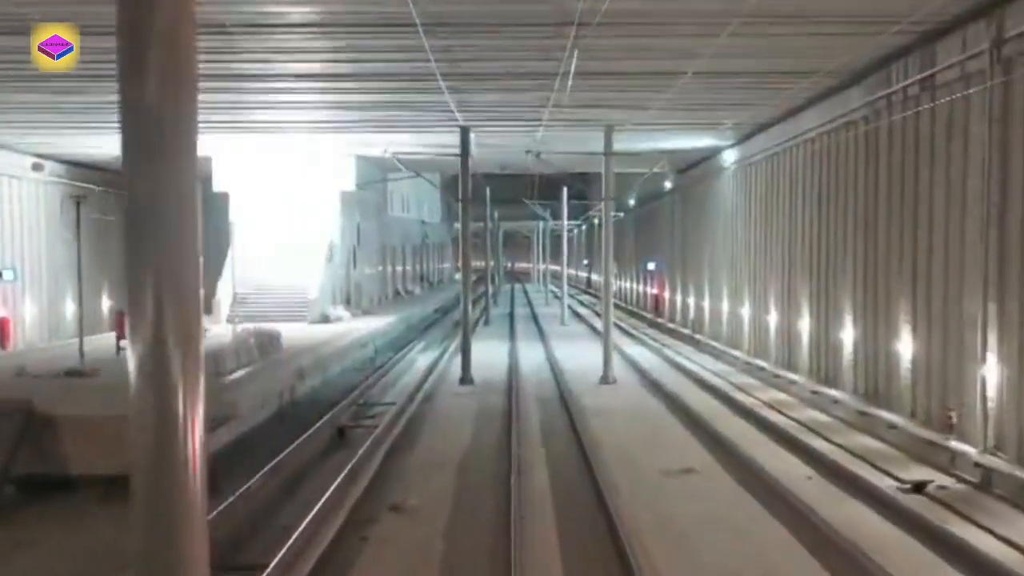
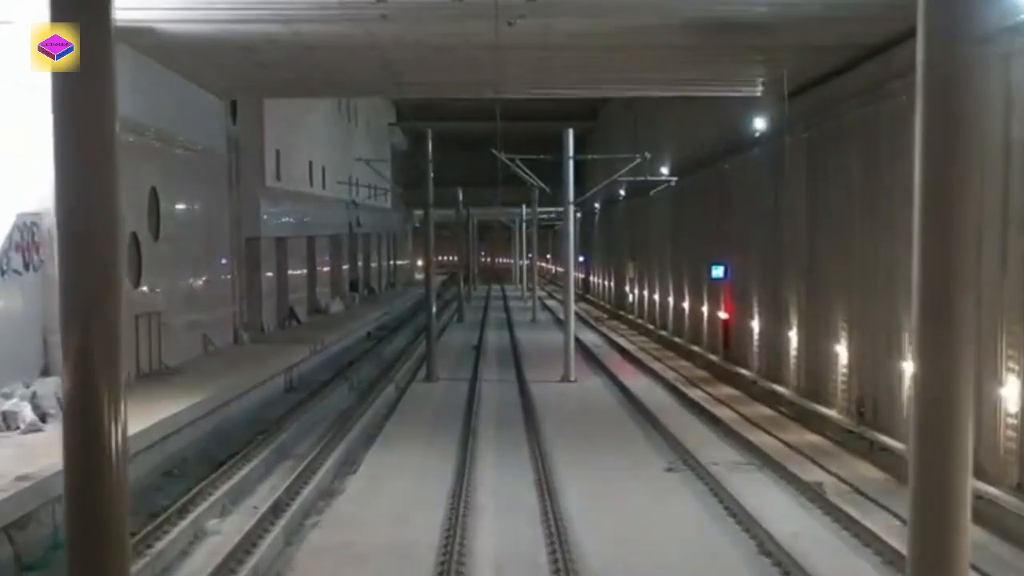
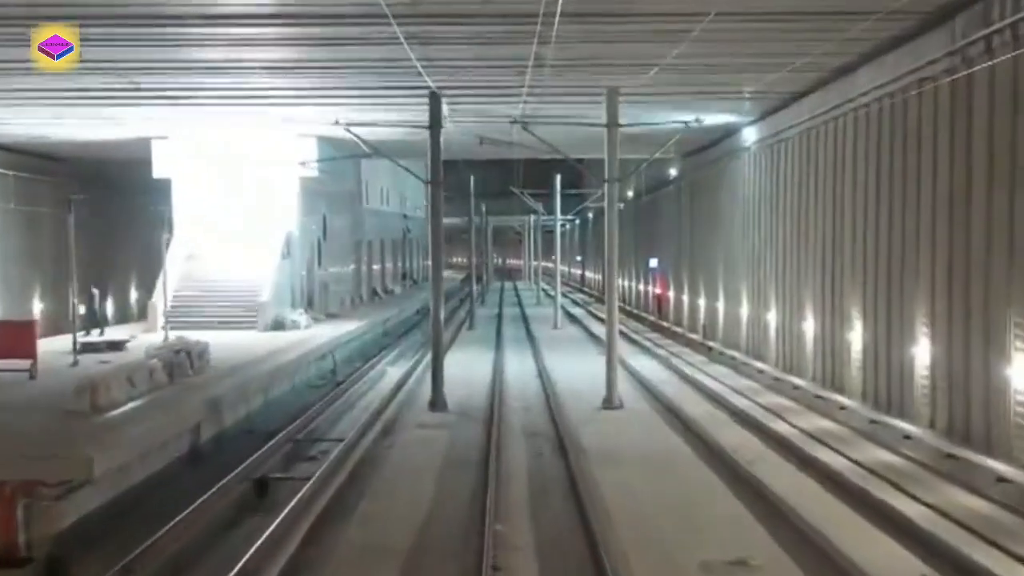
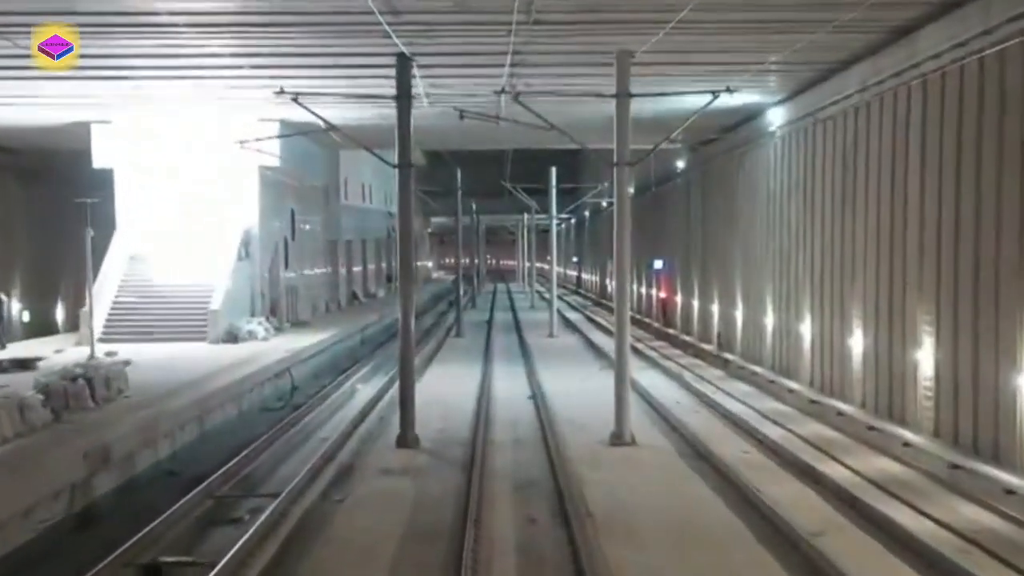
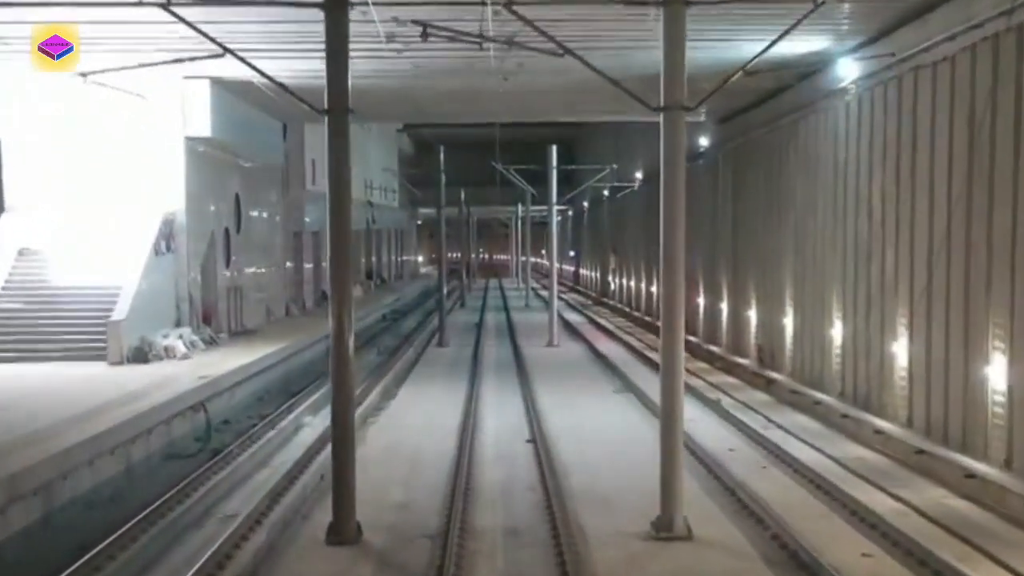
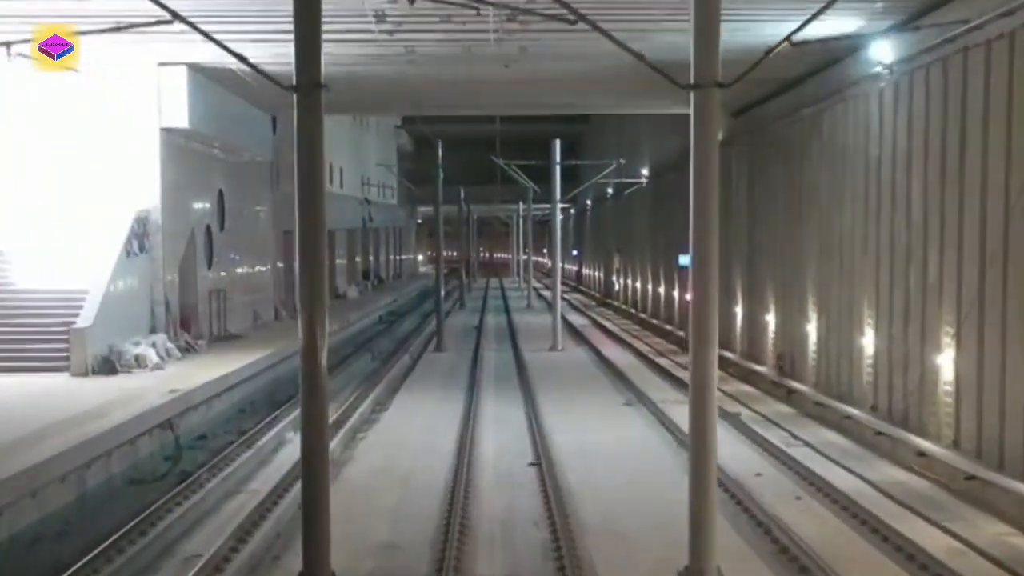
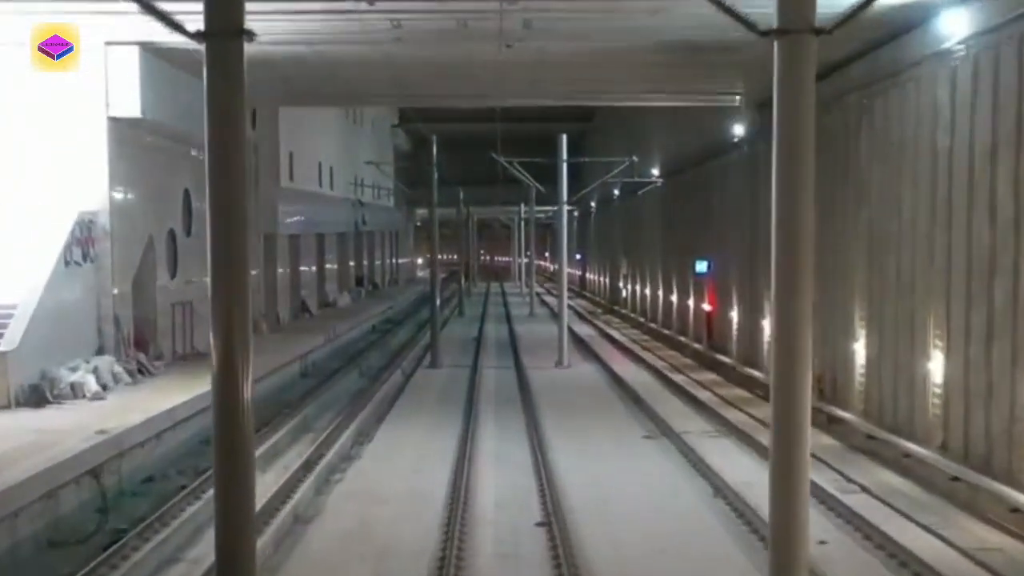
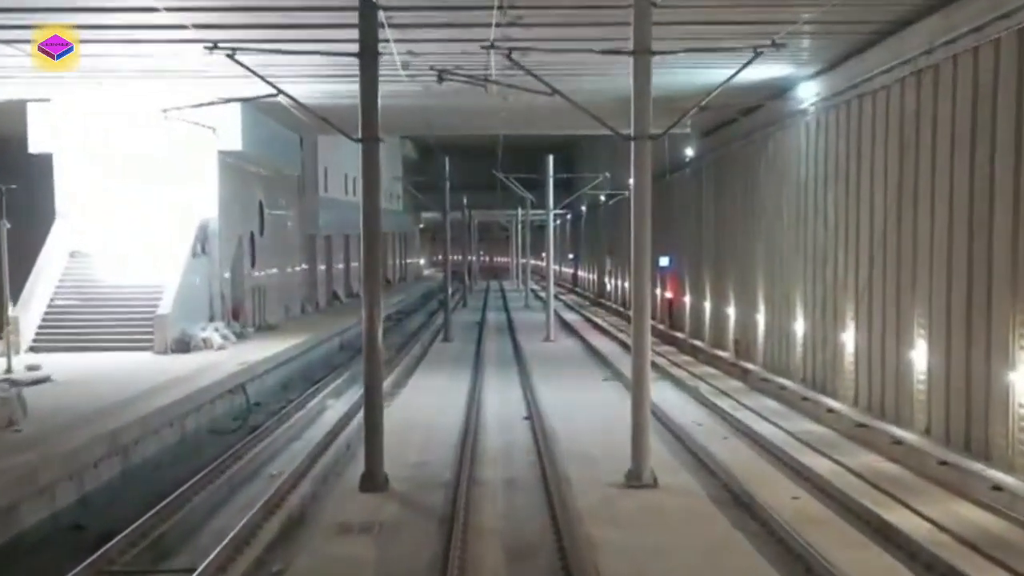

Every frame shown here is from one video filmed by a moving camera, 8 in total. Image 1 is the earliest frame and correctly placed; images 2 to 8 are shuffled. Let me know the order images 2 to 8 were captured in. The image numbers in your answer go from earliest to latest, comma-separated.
3, 4, 8, 5, 6, 7, 2
